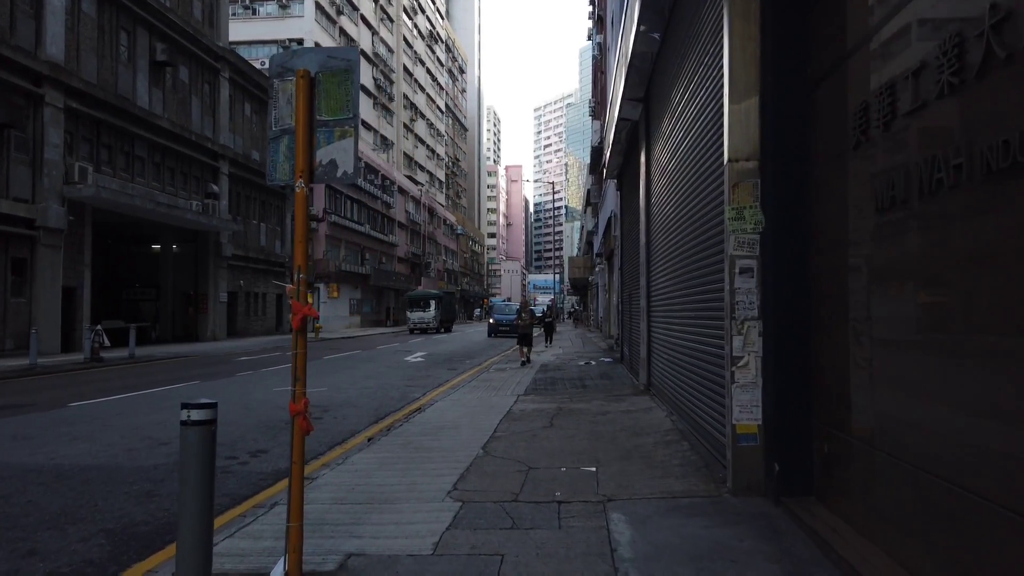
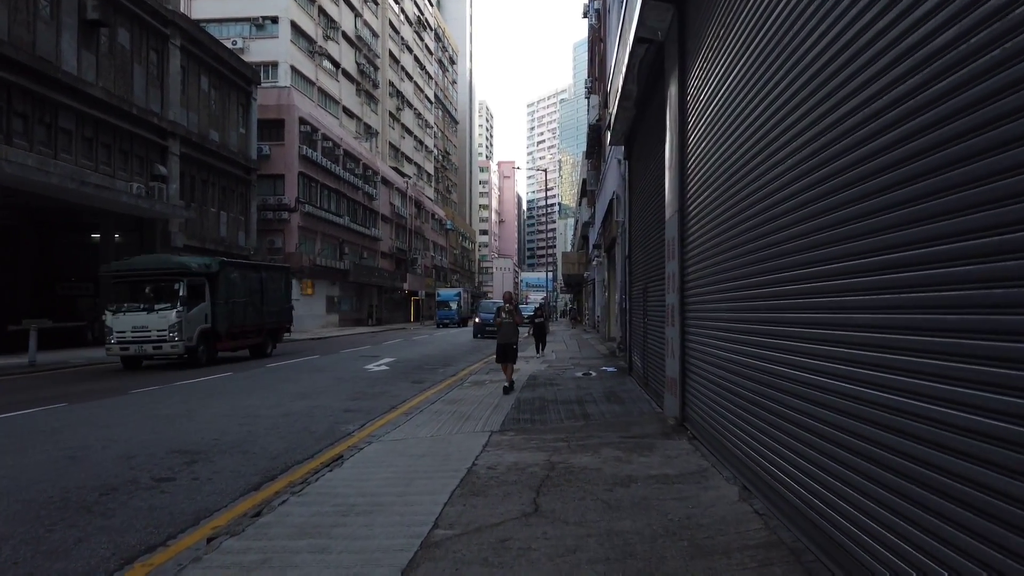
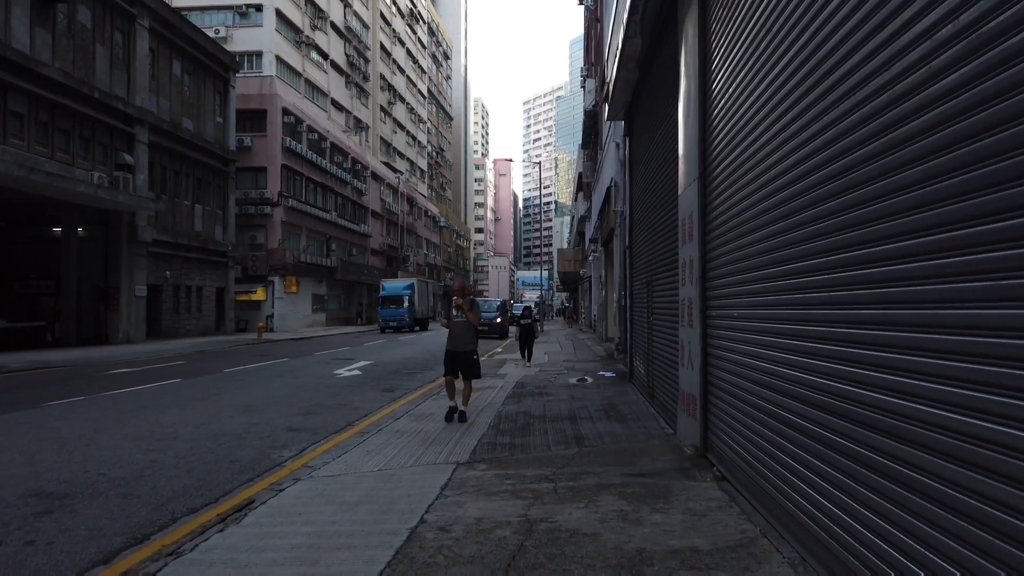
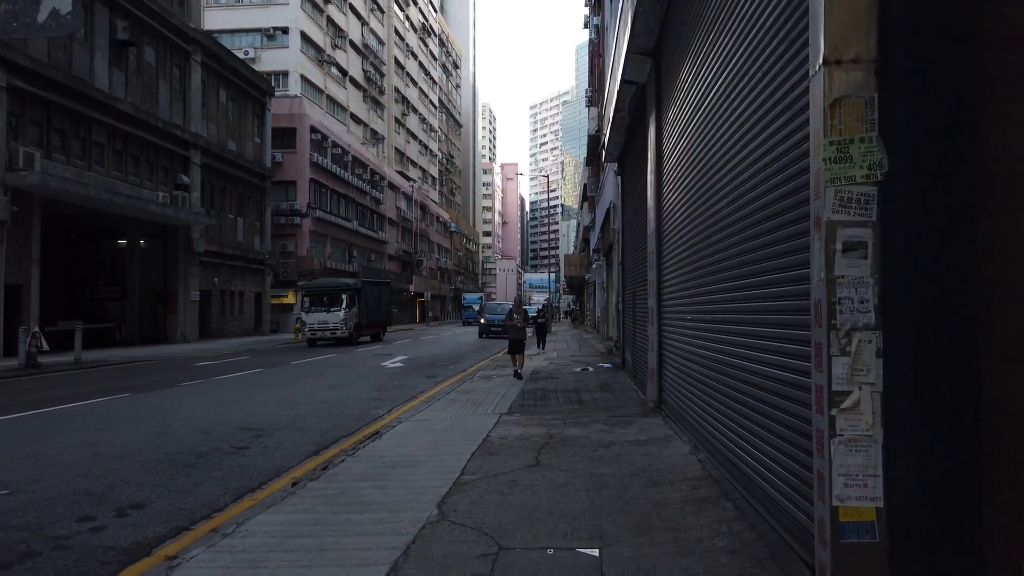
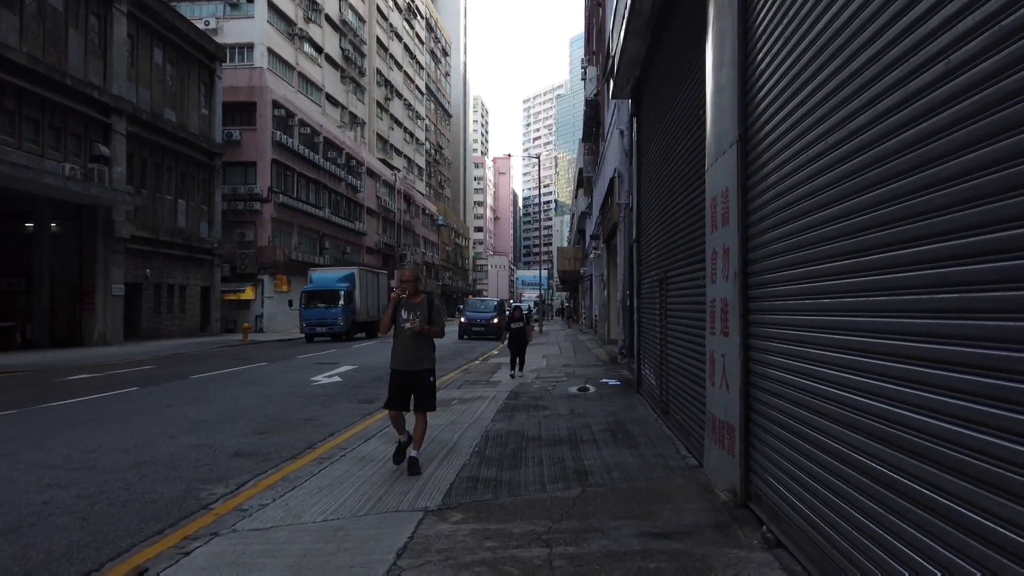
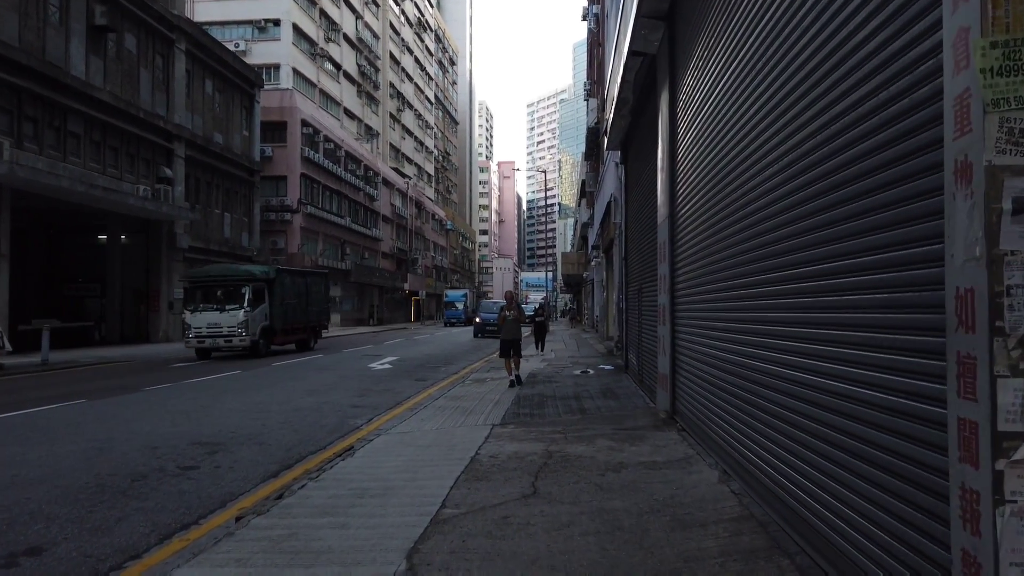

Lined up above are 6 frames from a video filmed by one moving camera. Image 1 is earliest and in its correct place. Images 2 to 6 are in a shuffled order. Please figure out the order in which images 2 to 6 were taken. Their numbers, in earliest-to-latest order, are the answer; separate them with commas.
4, 6, 2, 3, 5
